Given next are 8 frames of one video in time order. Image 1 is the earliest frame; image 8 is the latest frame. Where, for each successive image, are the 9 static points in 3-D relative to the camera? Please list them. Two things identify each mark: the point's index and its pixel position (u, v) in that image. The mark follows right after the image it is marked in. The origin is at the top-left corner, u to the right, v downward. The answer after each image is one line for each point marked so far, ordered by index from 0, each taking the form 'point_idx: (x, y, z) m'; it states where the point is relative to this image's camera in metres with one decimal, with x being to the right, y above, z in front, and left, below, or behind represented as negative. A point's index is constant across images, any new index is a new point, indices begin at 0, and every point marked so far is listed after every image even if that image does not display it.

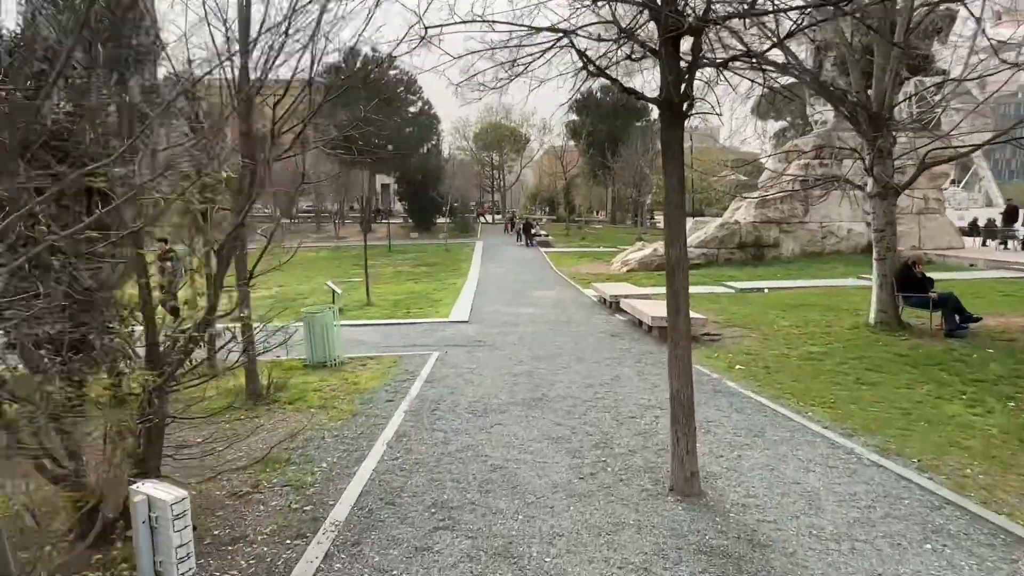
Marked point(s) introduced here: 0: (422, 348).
0: (-1.3, -0.9, +9.3) m
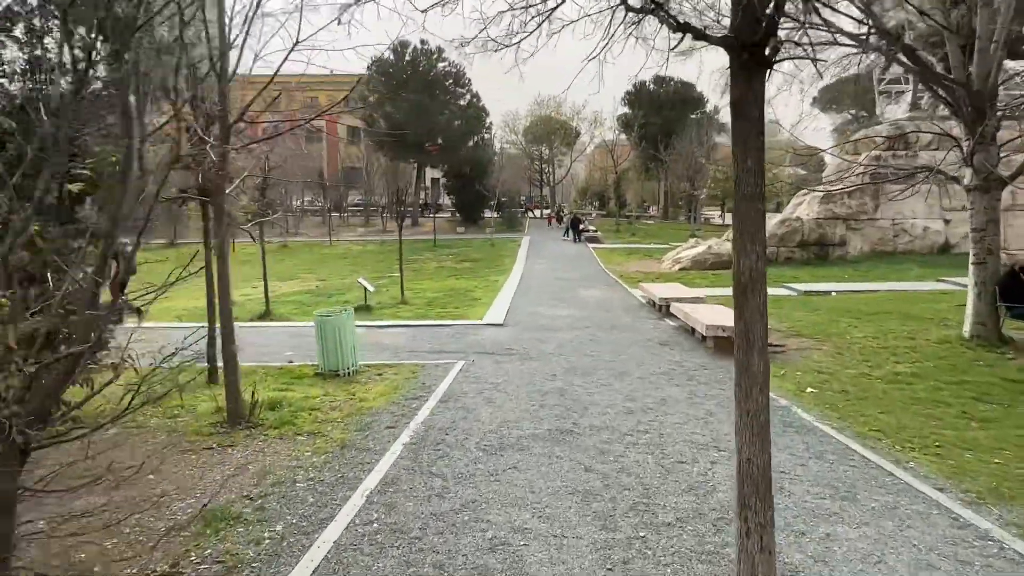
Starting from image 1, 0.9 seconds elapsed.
0: (-0.9, -0.9, +8.5) m
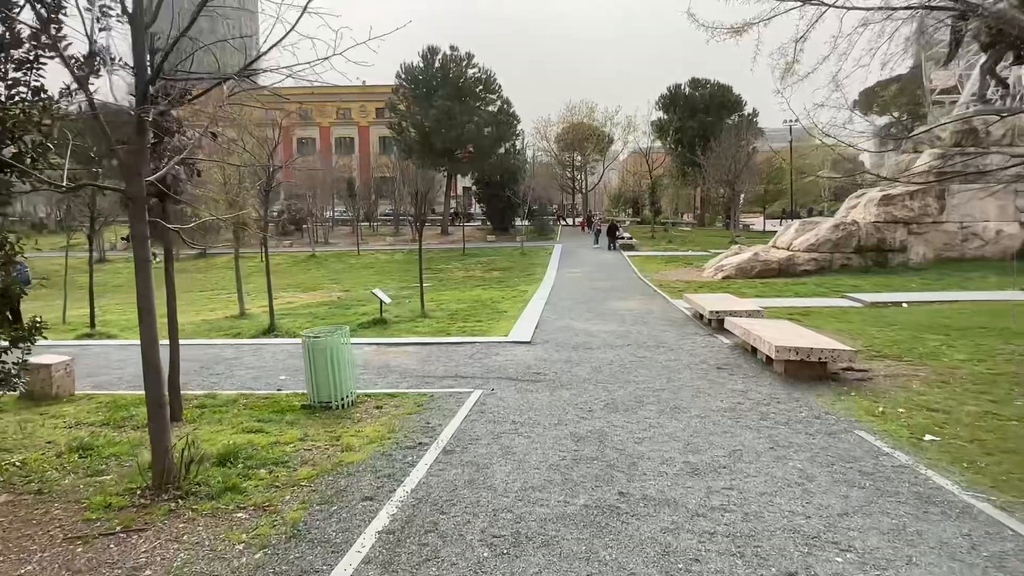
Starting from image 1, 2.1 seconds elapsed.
0: (-0.6, -1.1, +7.2) m
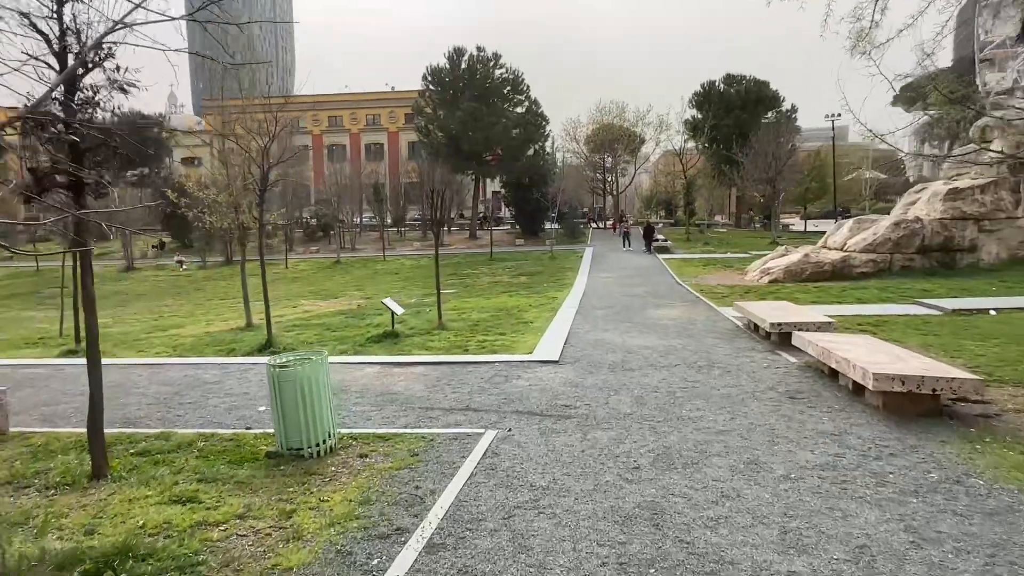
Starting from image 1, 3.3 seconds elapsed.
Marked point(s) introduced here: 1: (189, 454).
0: (-0.3, -1.2, +5.9) m
1: (-2.6, -1.3, +5.0) m
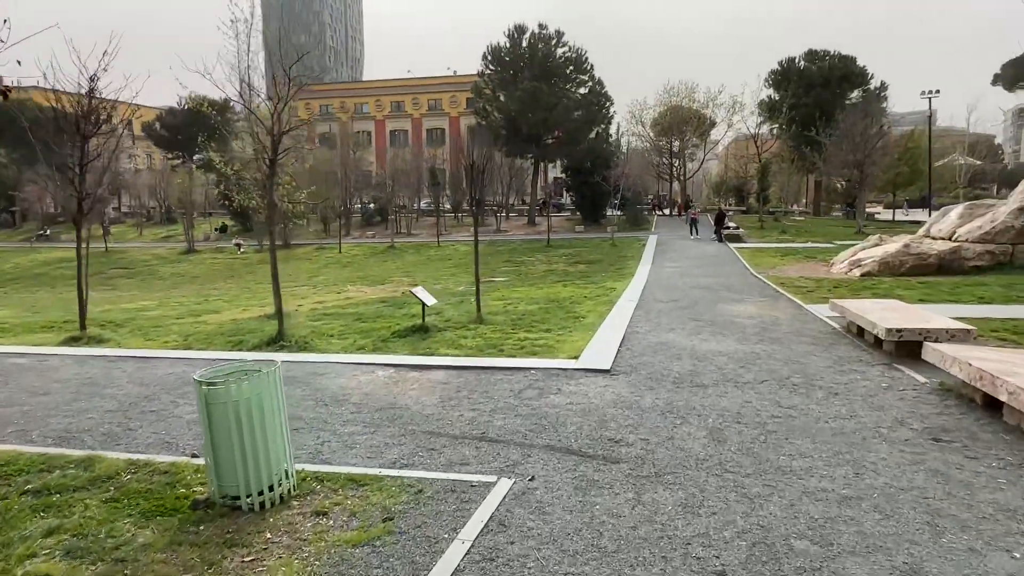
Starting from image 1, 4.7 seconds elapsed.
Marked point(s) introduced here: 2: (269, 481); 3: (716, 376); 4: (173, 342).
0: (-0.2, -1.1, +4.4) m
1: (-2.4, -1.2, +3.7) m
2: (-1.4, -1.1, +3.5) m
3: (+2.0, -0.9, +6.3) m
4: (-5.2, -0.8, +9.5) m
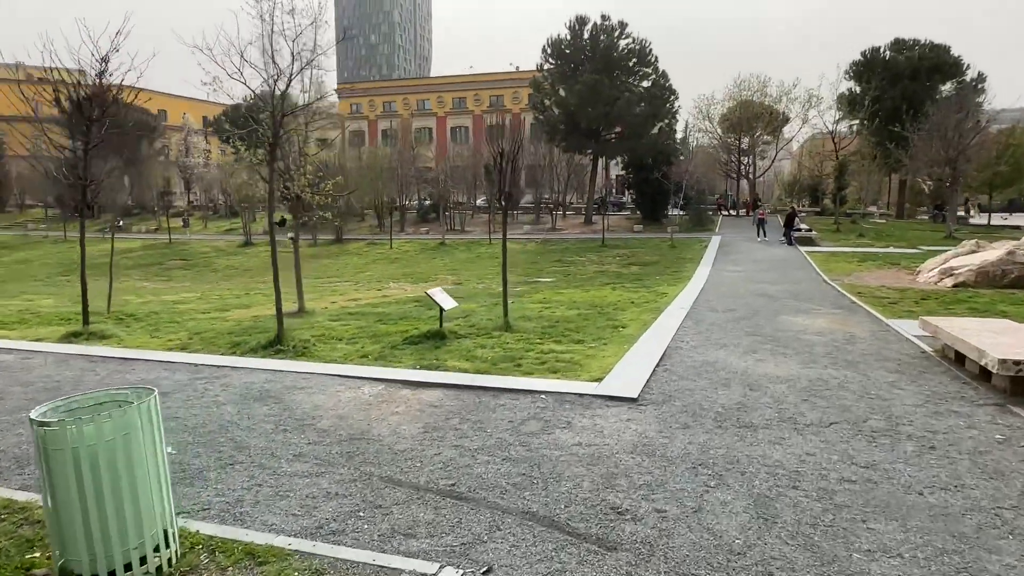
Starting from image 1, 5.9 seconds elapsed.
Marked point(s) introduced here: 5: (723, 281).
0: (-0.3, -1.2, +3.3) m
1: (-2.7, -1.2, +2.9) m
2: (-1.6, -1.1, +2.6) m
3: (+2.0, -1.0, +5.0) m
4: (-4.8, -0.7, +8.9) m
5: (+5.3, +0.2, +15.7) m
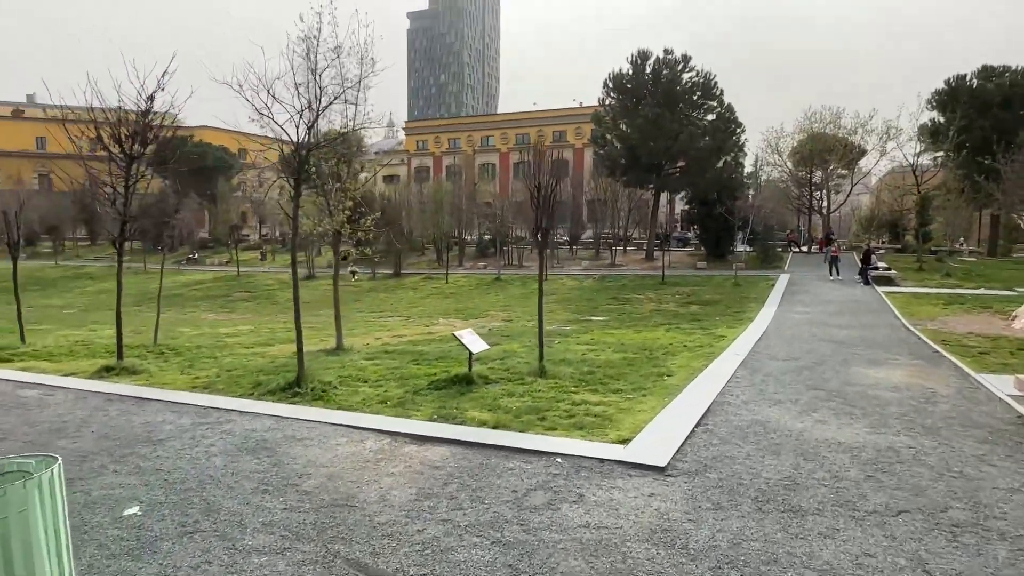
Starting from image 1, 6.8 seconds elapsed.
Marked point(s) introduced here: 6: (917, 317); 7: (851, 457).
0: (-0.4, -1.4, +2.7) m
1: (-2.8, -1.4, +2.6) m
2: (-1.8, -1.3, +2.2) m
3: (+2.1, -1.4, +4.2) m
4: (-4.3, -1.2, +8.8) m
5: (+6.4, -0.8, +14.5) m
6: (+9.9, -0.7, +15.5) m
7: (+2.7, -1.3, +5.1) m
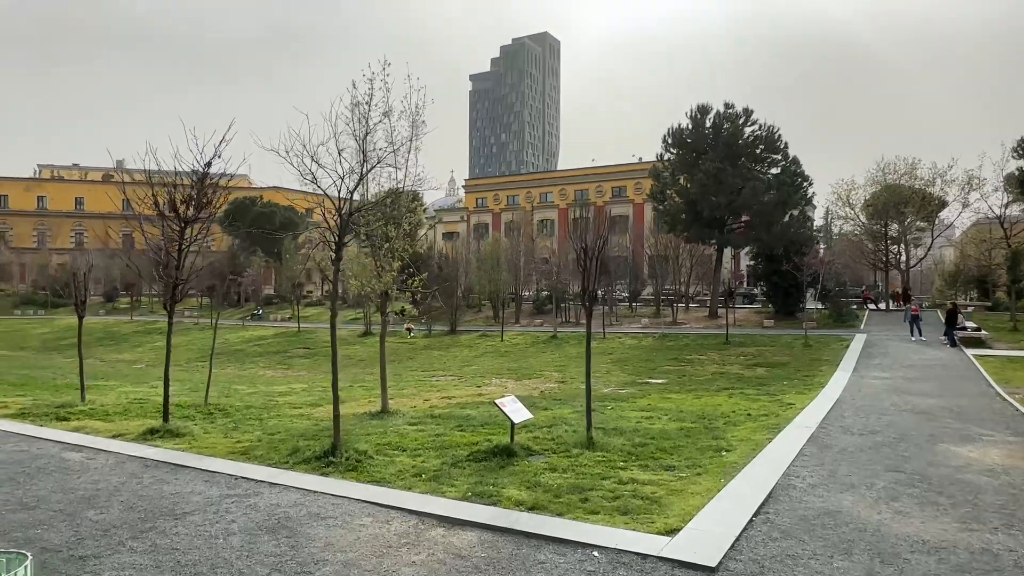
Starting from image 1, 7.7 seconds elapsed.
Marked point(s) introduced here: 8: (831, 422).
0: (-0.4, -1.8, +2.4) m
1: (-2.8, -1.7, +2.4) m
2: (-1.8, -1.6, +1.9) m
3: (+2.2, -1.8, +3.6) m
4: (-3.7, -2.1, +8.7) m
5: (+7.5, -2.2, +13.4) m
6: (+11.1, -2.1, +14.1) m
7: (+2.9, -1.9, +4.4) m
8: (+5.1, -2.1, +10.1) m
